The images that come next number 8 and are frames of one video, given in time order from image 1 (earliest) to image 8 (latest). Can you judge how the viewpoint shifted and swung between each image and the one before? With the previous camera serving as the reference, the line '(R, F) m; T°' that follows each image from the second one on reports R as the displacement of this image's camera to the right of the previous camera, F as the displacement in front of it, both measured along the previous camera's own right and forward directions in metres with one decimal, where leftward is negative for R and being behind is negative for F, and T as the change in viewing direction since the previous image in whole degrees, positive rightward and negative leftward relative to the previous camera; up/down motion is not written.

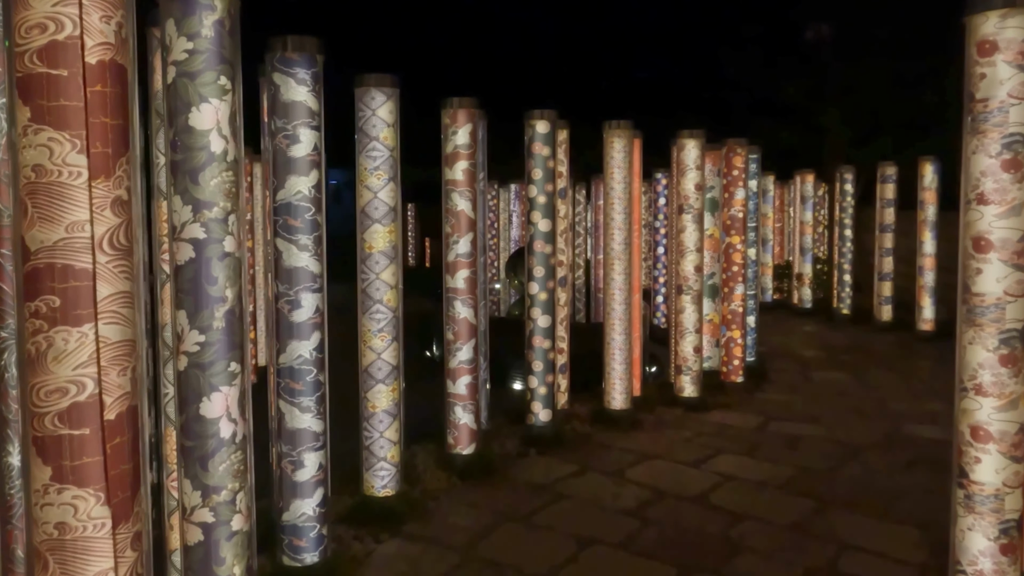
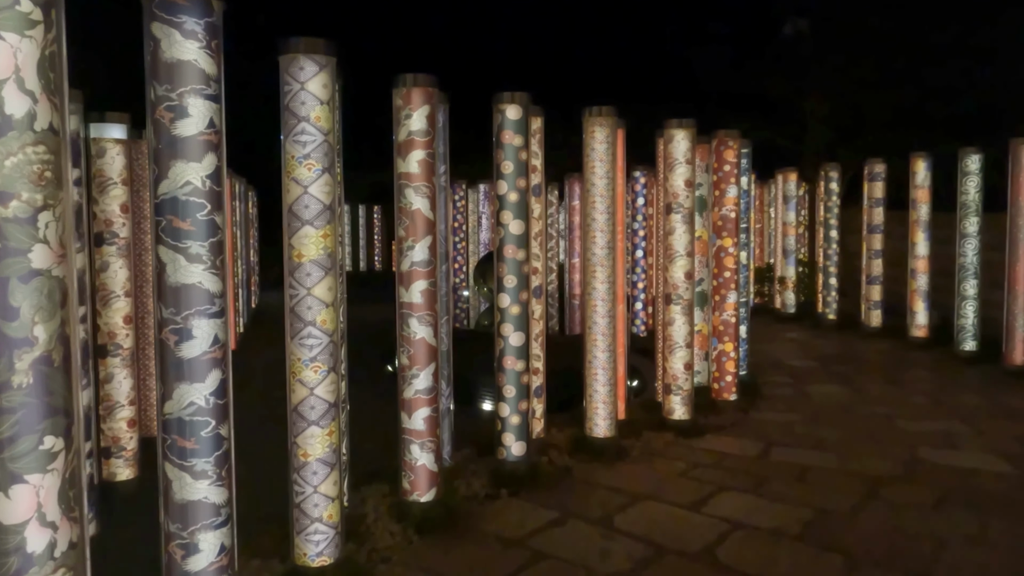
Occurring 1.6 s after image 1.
(0.0, +0.5) m; +2°
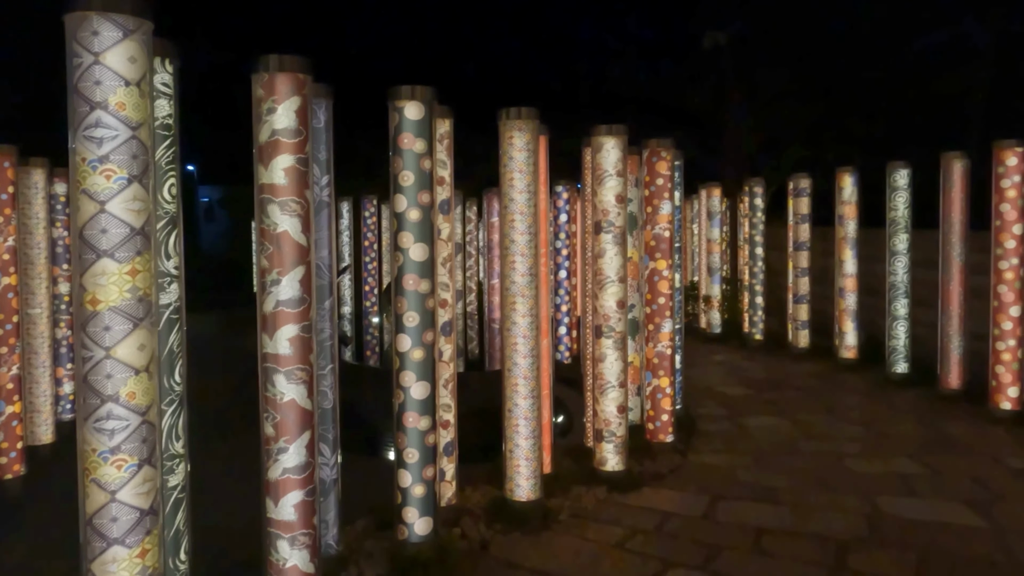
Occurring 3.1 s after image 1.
(+0.1, +0.5) m; +6°
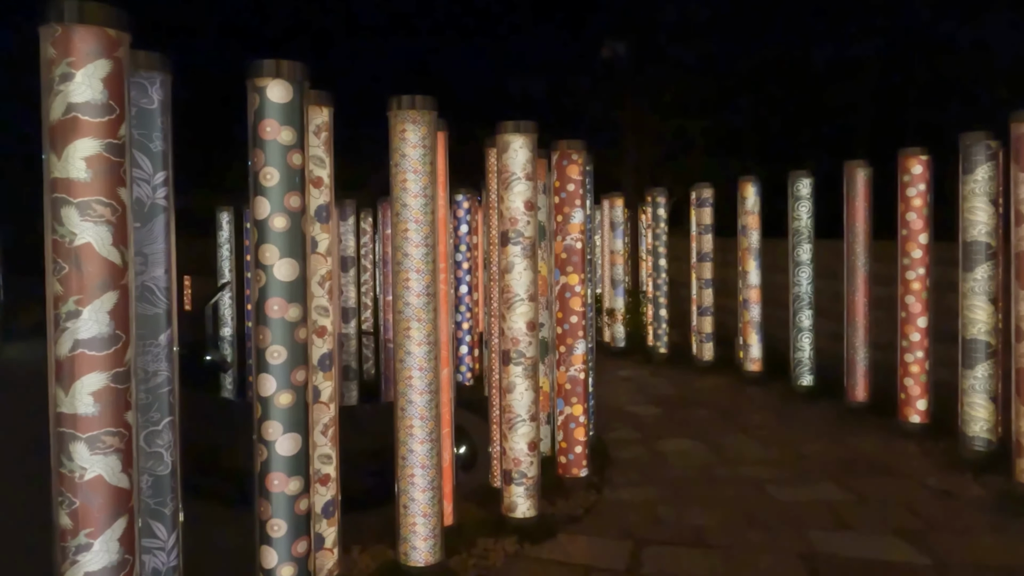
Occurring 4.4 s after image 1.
(0.0, +0.4) m; +8°
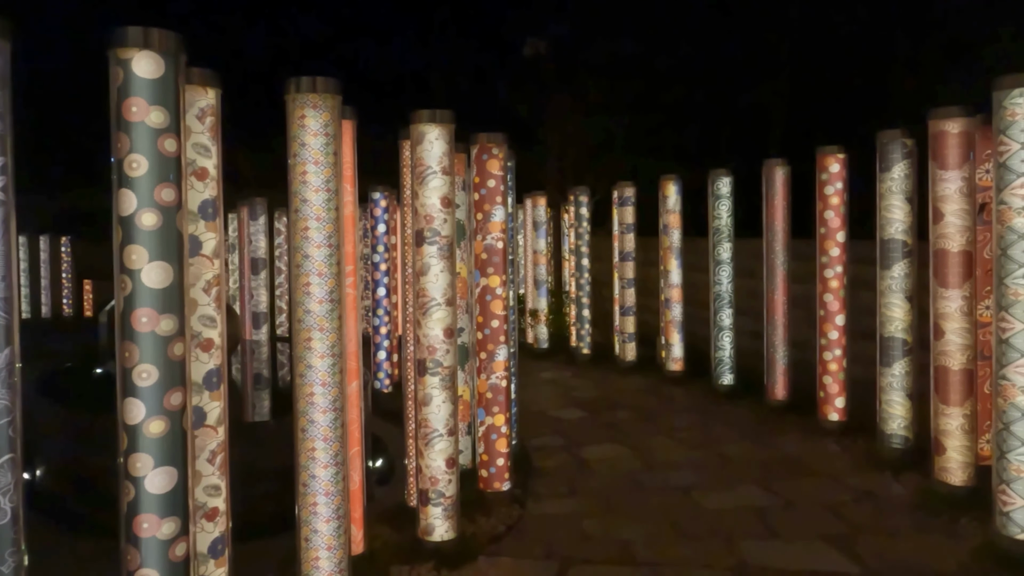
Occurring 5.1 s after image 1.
(0.0, +0.2) m; +6°
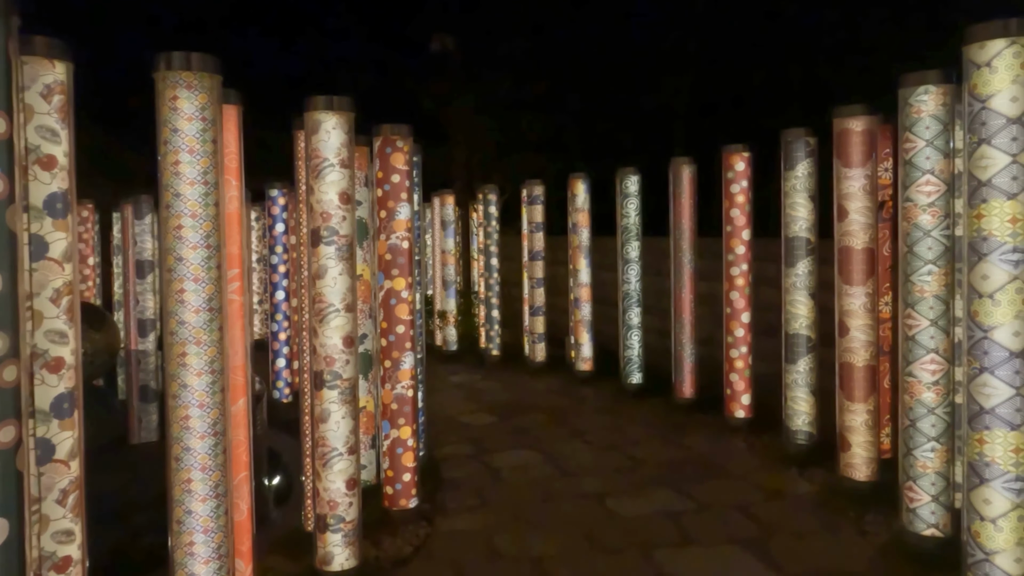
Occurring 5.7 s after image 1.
(0.0, +0.2) m; +7°
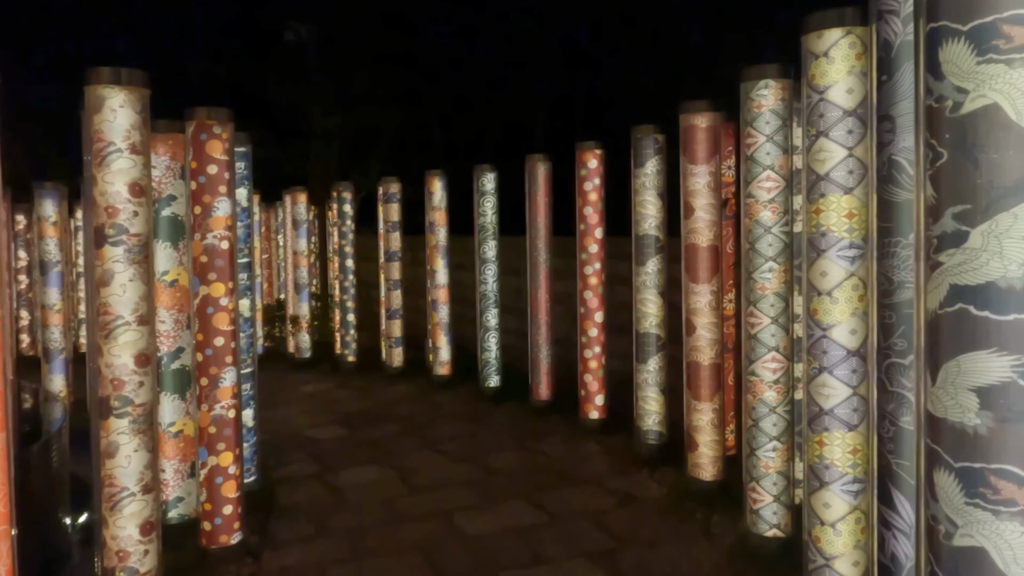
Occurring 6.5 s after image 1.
(+0.1, +0.2) m; +11°
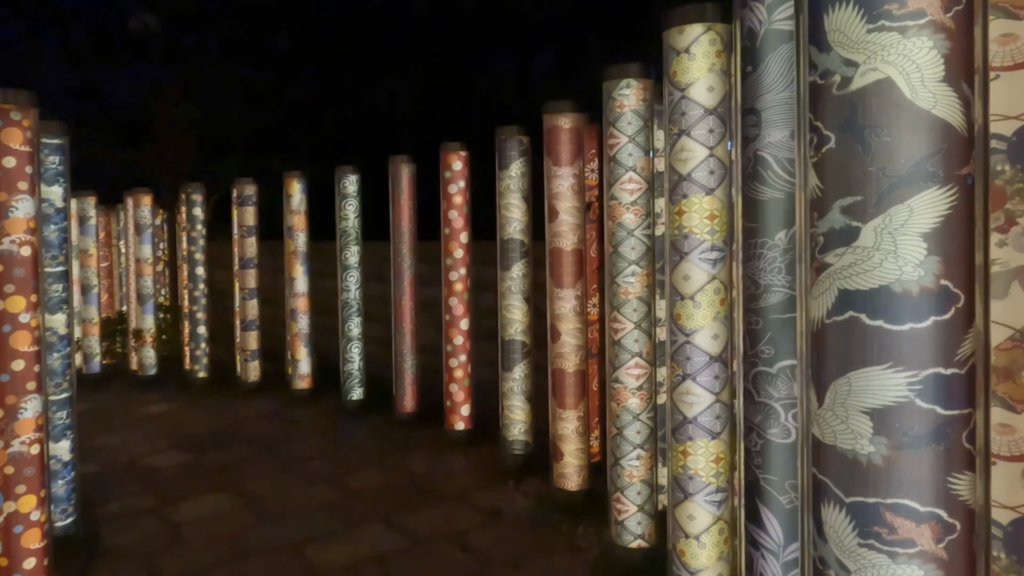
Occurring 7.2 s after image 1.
(0.0, +0.2) m; +10°
